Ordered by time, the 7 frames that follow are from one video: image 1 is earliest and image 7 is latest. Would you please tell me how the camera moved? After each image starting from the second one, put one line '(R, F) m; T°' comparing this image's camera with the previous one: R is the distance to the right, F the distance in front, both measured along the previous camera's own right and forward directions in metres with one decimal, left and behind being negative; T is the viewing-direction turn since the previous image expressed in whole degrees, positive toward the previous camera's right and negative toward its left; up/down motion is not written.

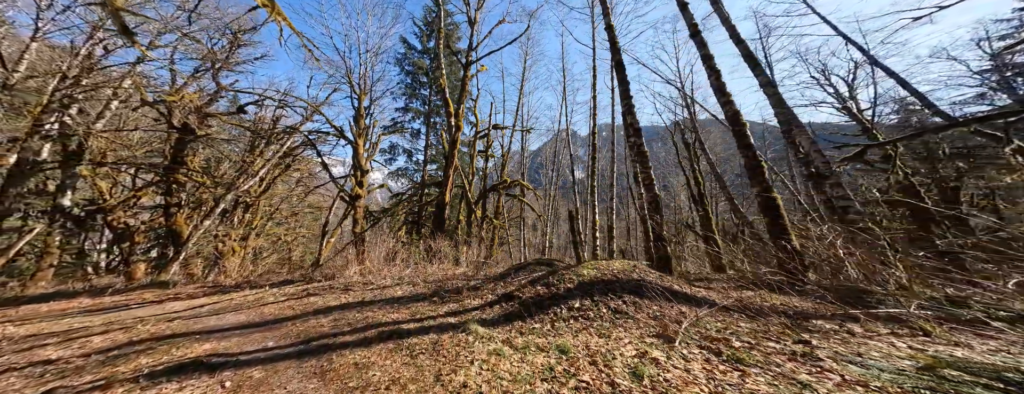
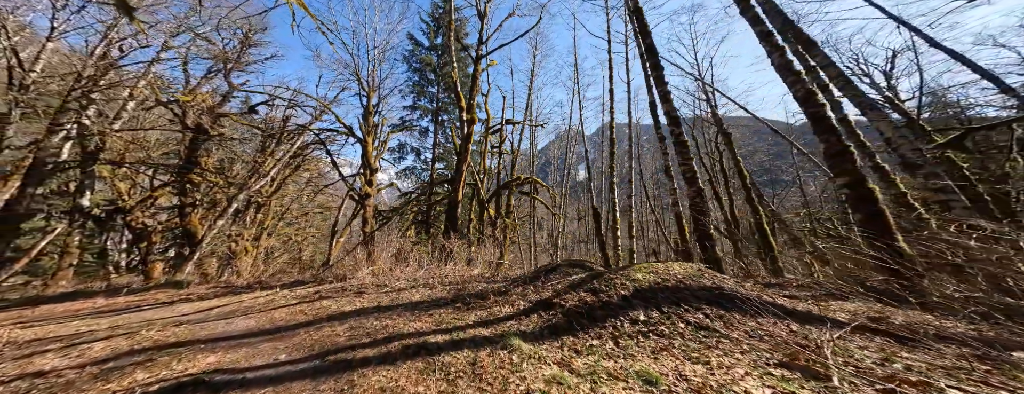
(-0.3, +0.3) m; -1°
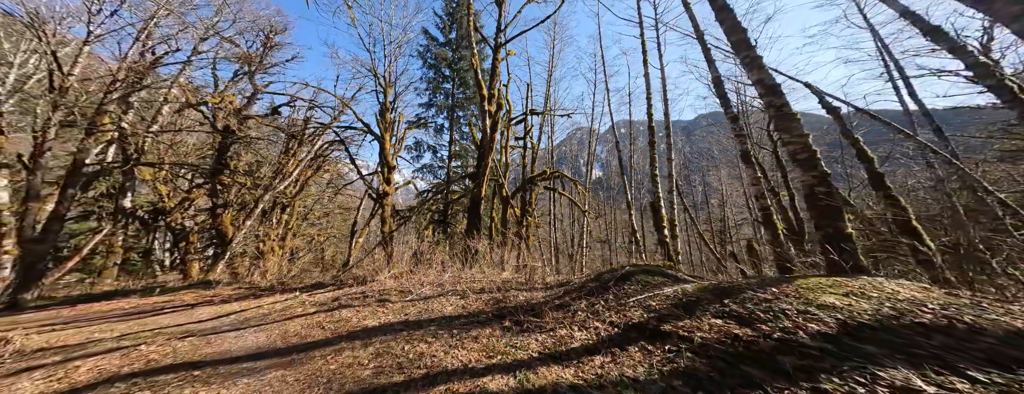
(-0.4, +0.6) m; -3°
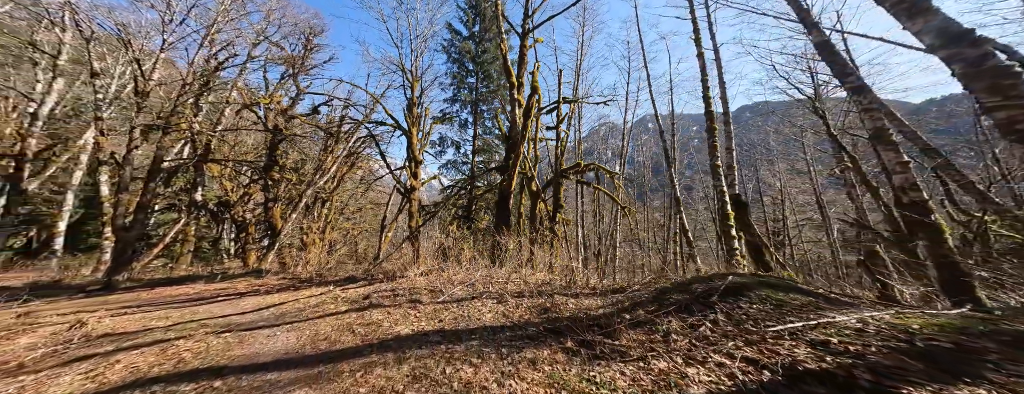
(-0.2, +0.5) m; -6°
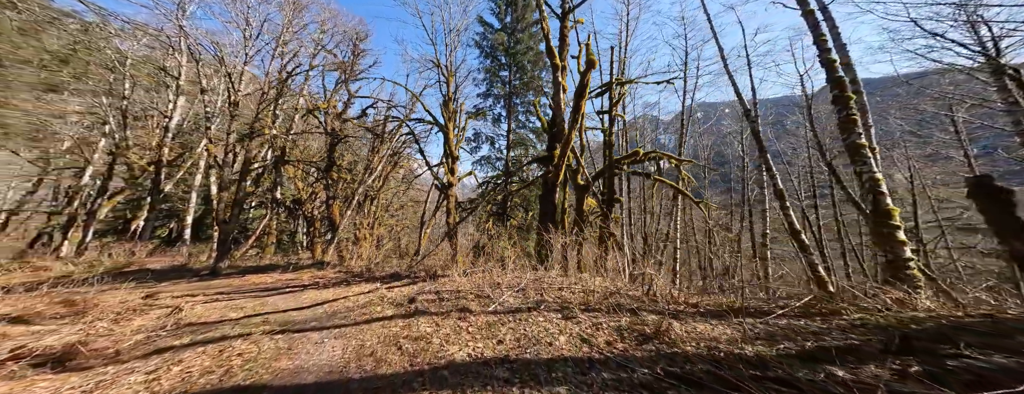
(-0.3, +0.6) m; -9°
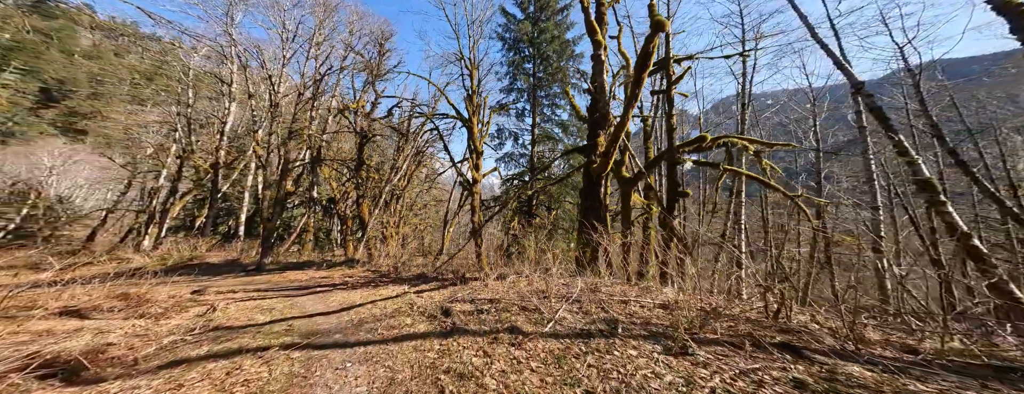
(-0.3, +0.7) m; -5°
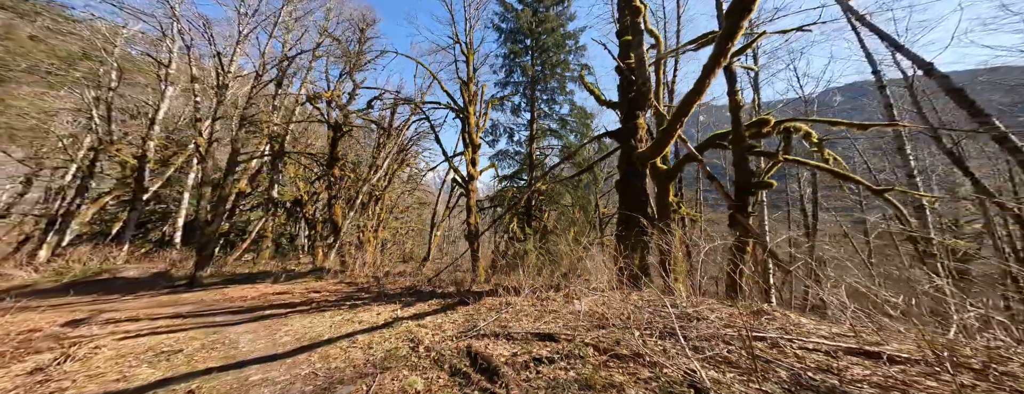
(-0.8, +1.4) m; +5°
